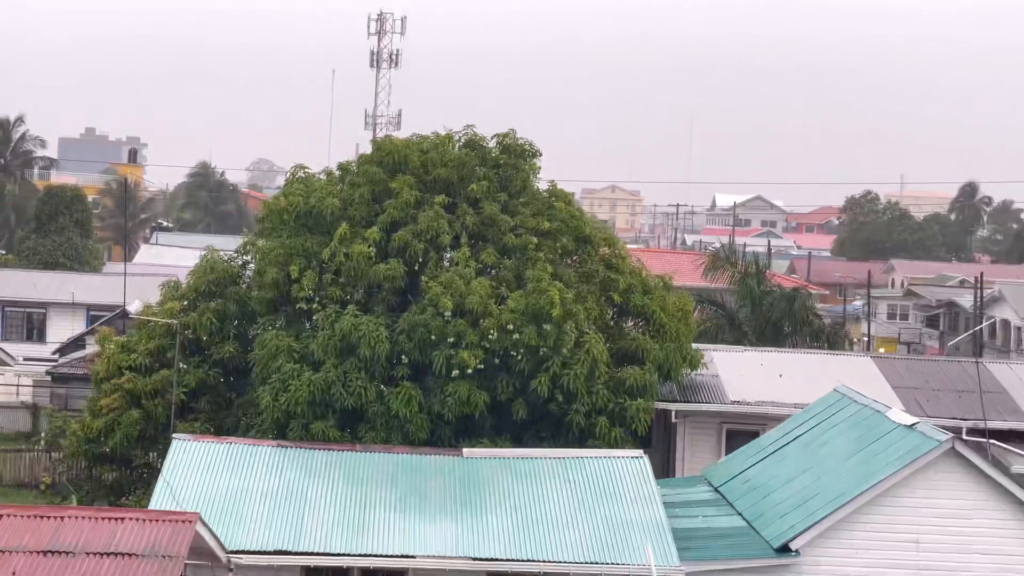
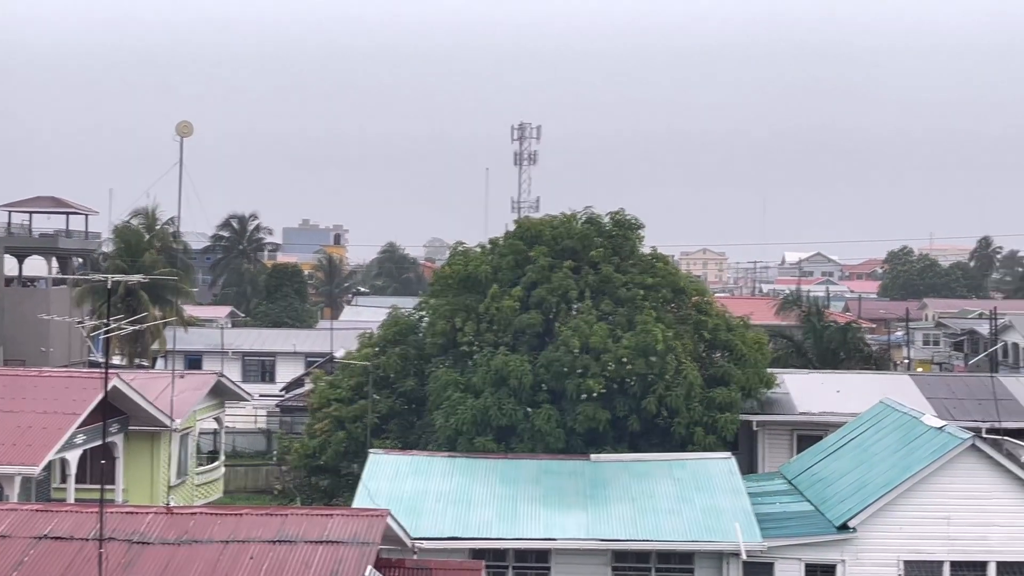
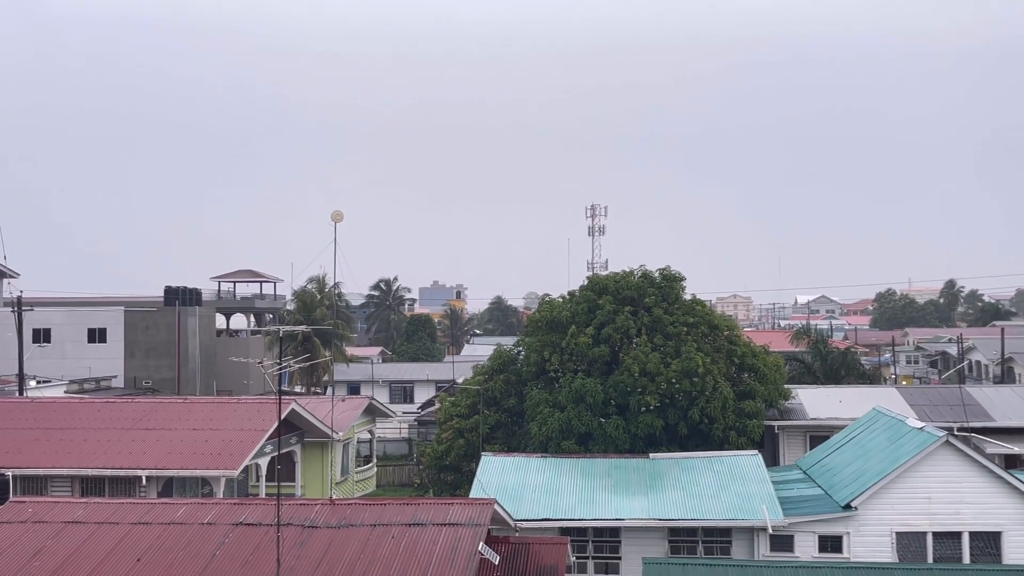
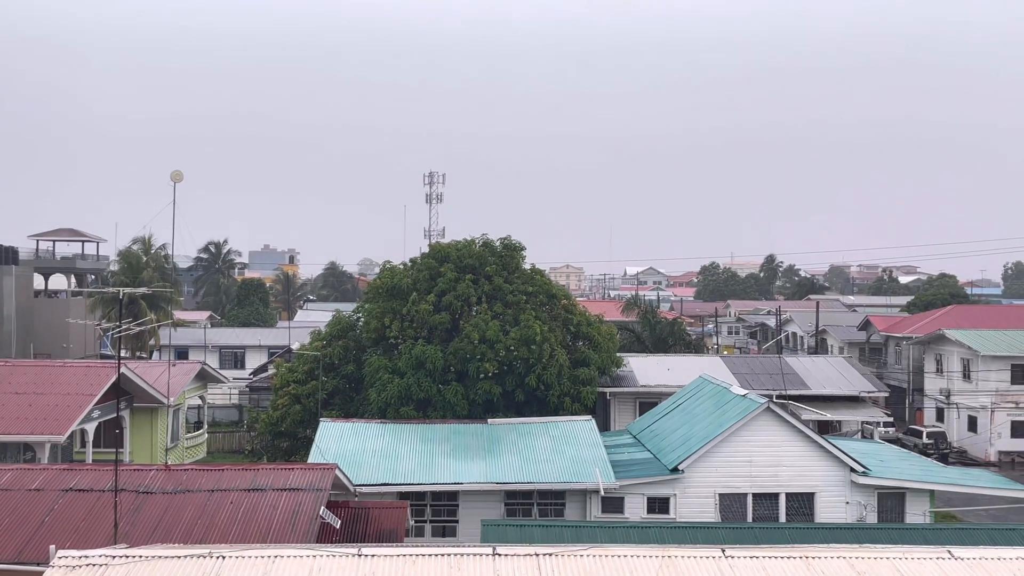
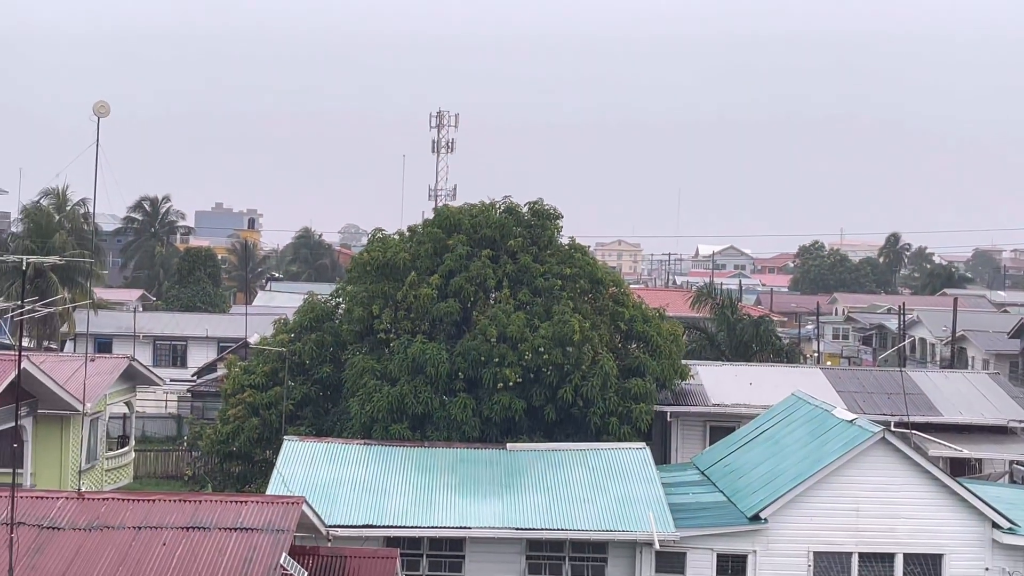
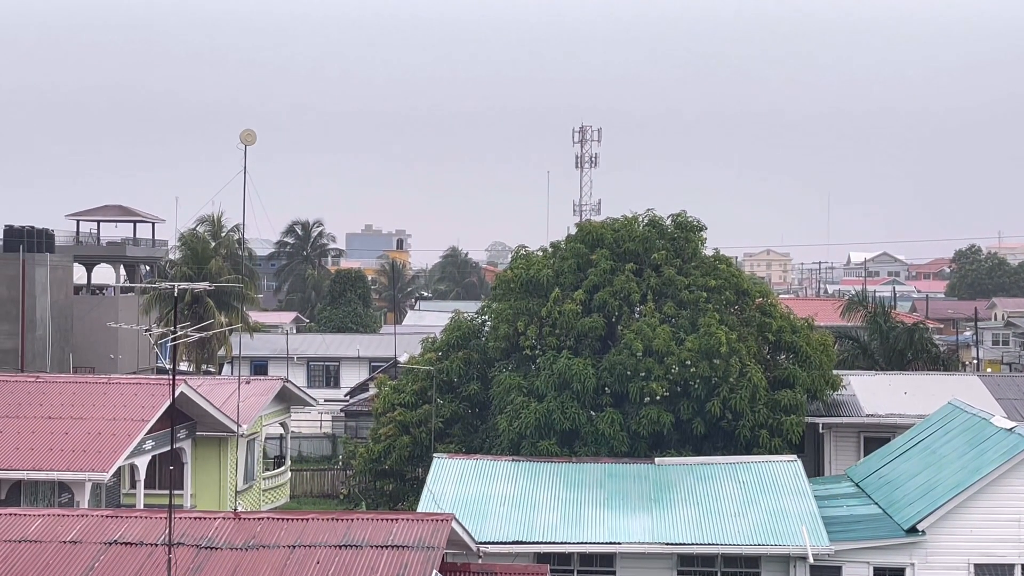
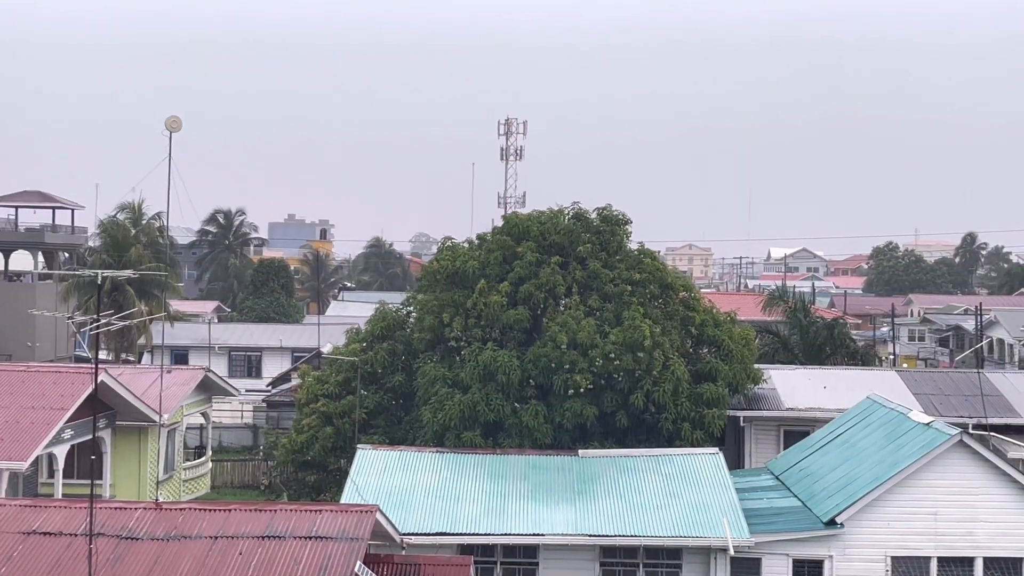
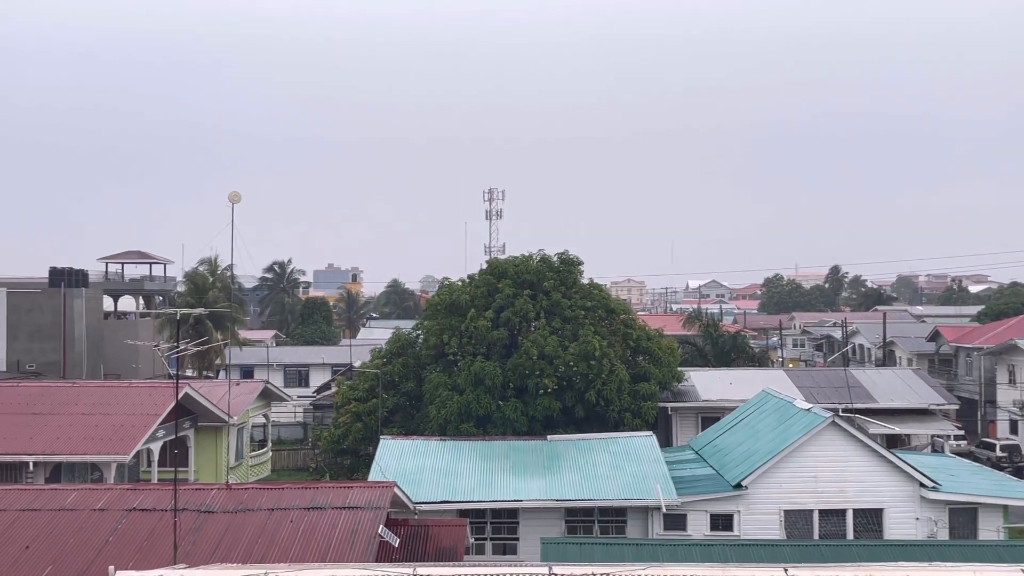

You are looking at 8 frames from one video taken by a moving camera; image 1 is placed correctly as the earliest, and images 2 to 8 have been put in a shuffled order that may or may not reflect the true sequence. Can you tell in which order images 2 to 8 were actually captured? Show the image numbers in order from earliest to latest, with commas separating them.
5, 7, 6, 2, 4, 8, 3
